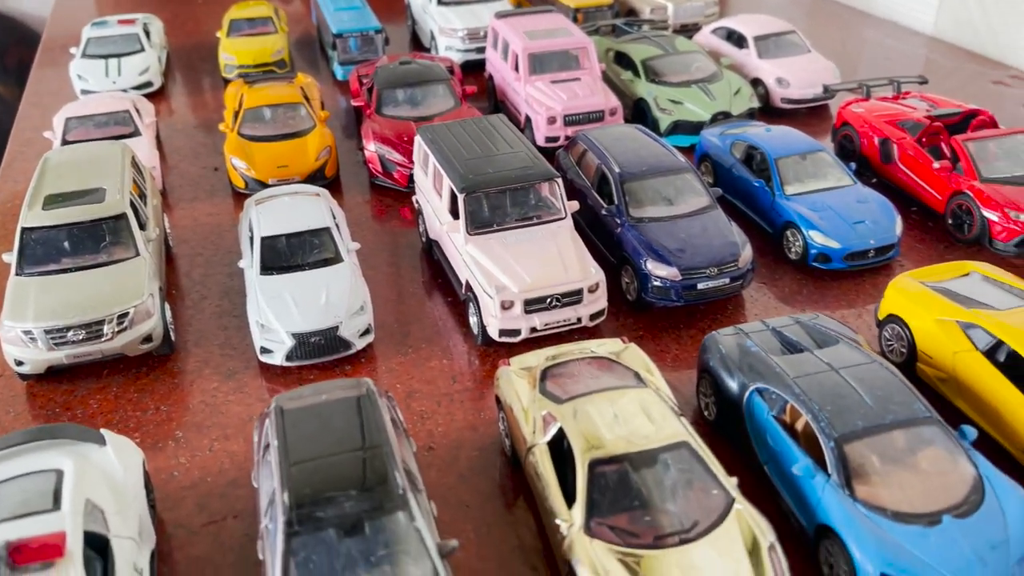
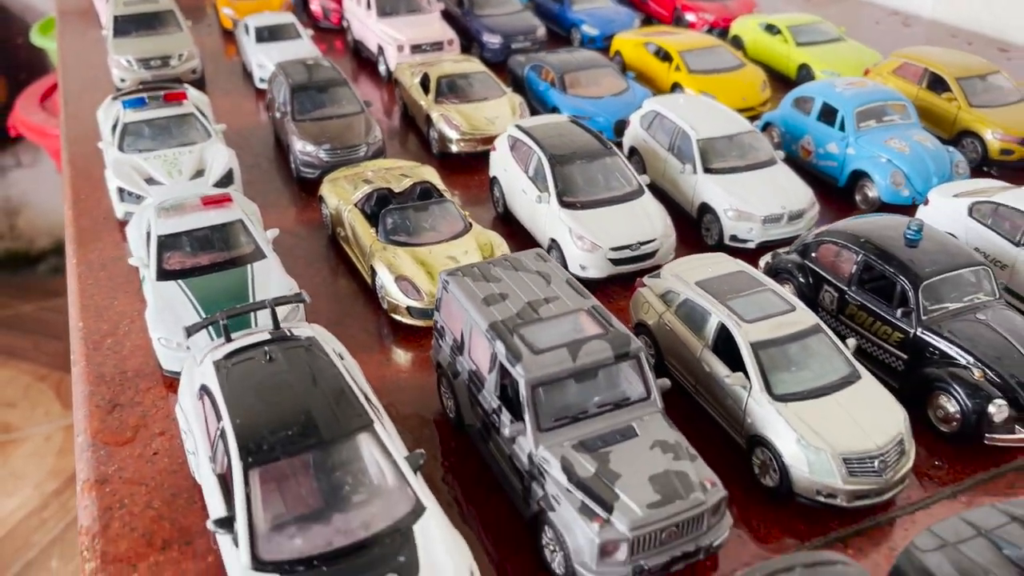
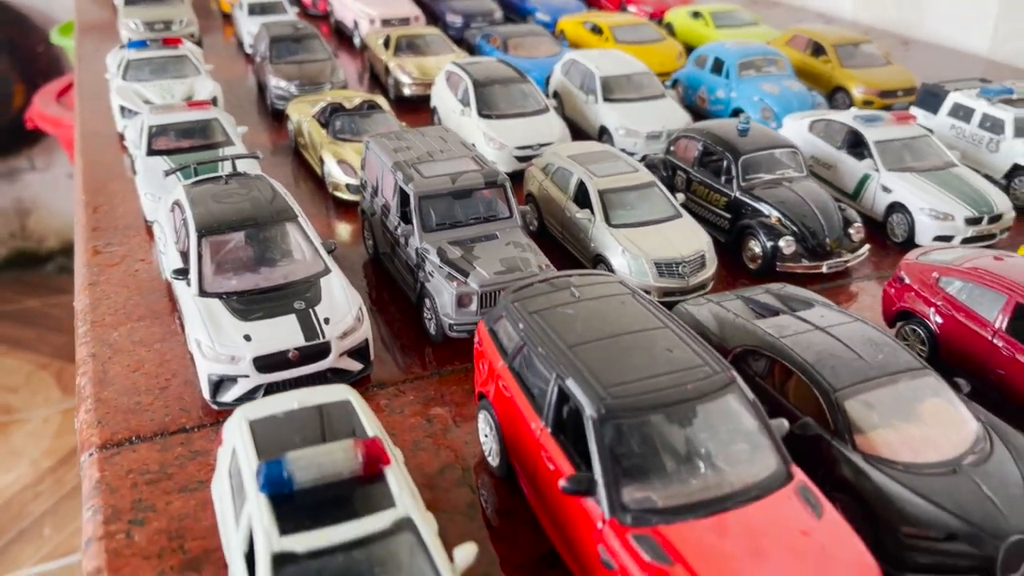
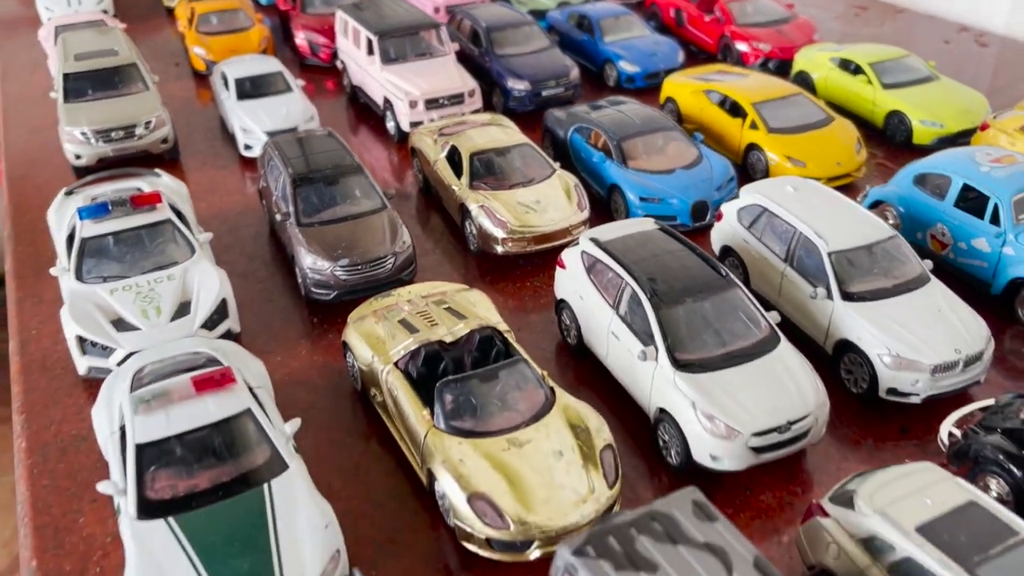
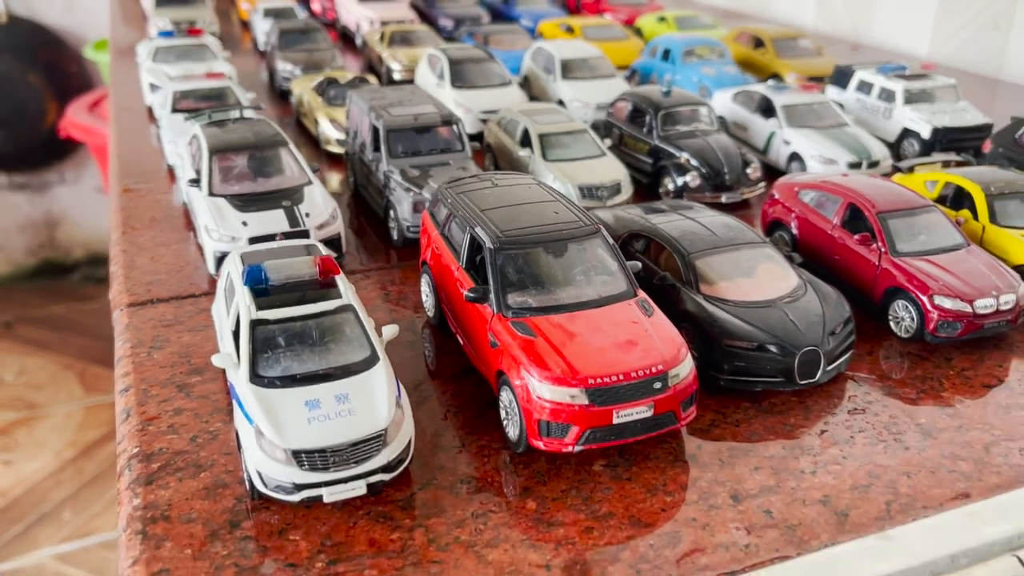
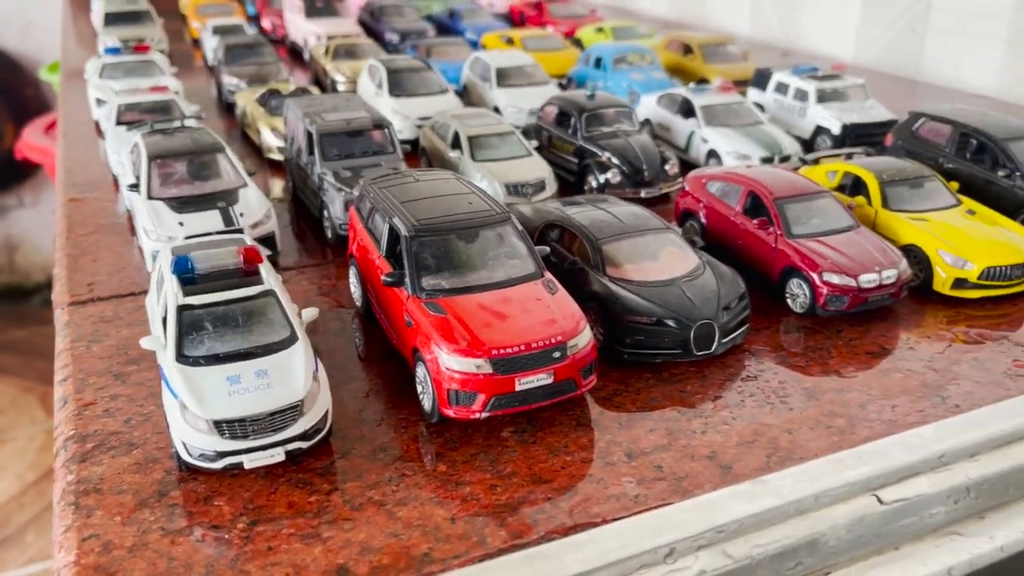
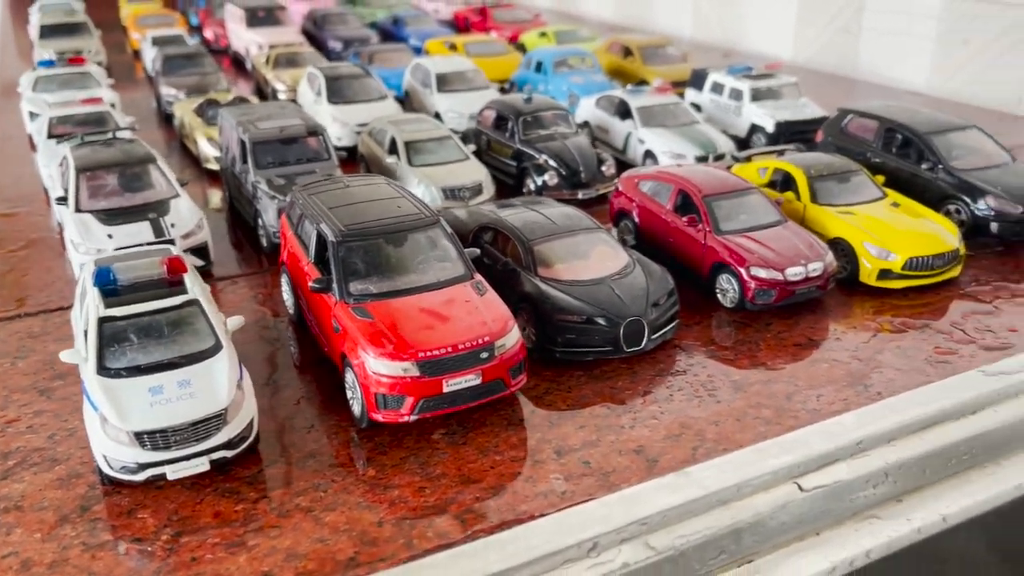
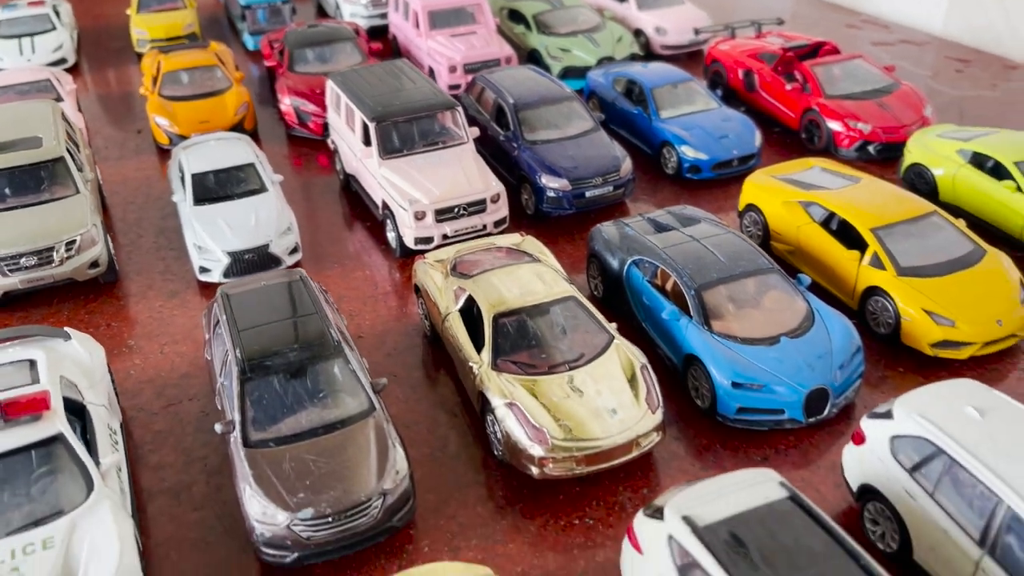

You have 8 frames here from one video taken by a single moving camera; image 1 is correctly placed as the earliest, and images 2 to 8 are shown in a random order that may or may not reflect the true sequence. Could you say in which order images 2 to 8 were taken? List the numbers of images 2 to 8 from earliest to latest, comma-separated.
8, 4, 2, 3, 5, 6, 7
